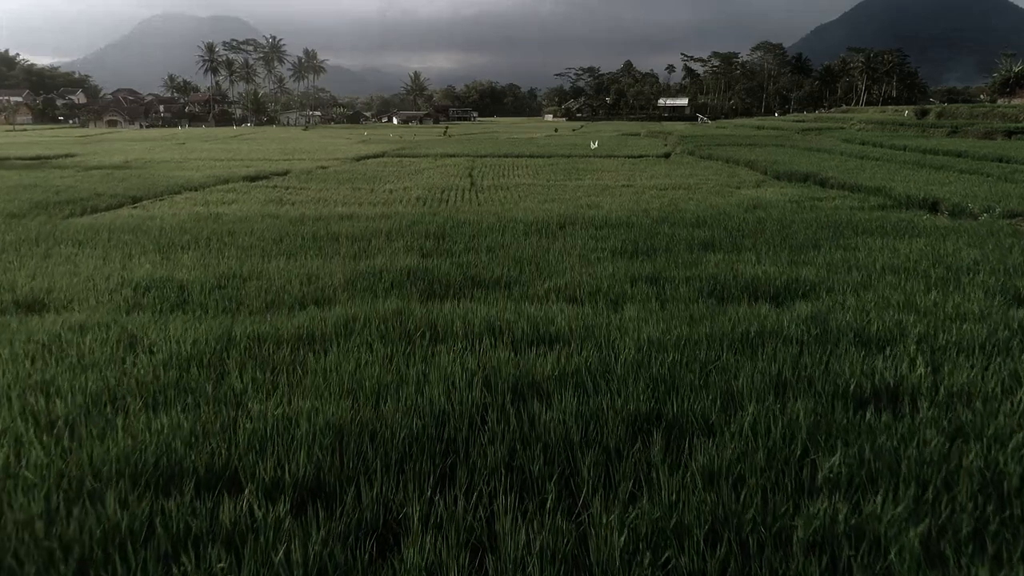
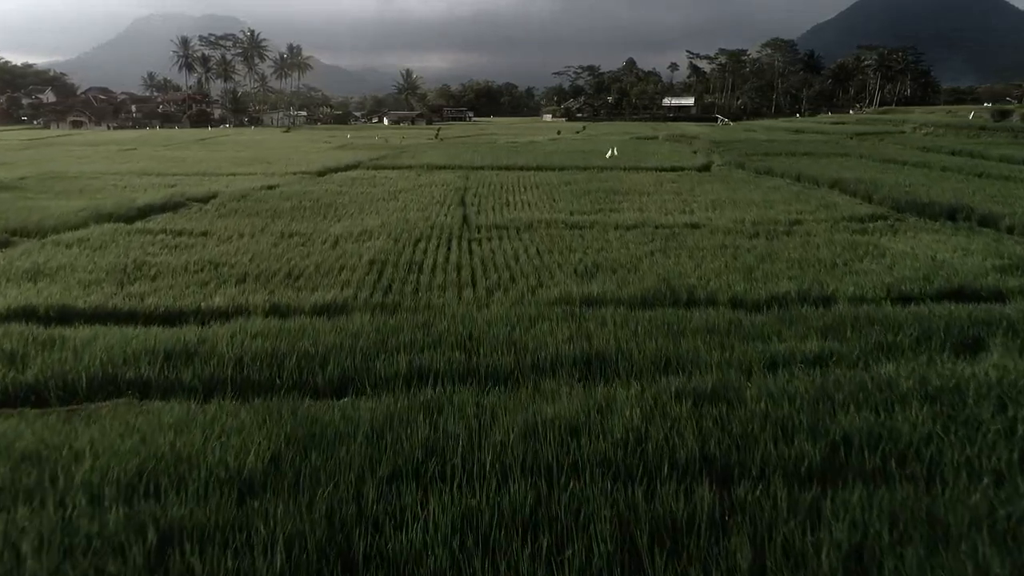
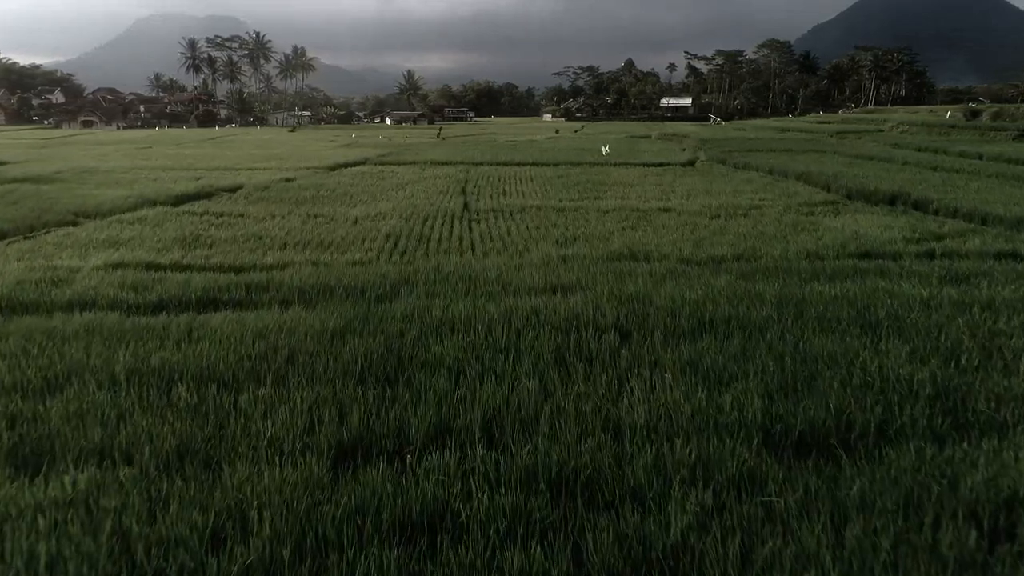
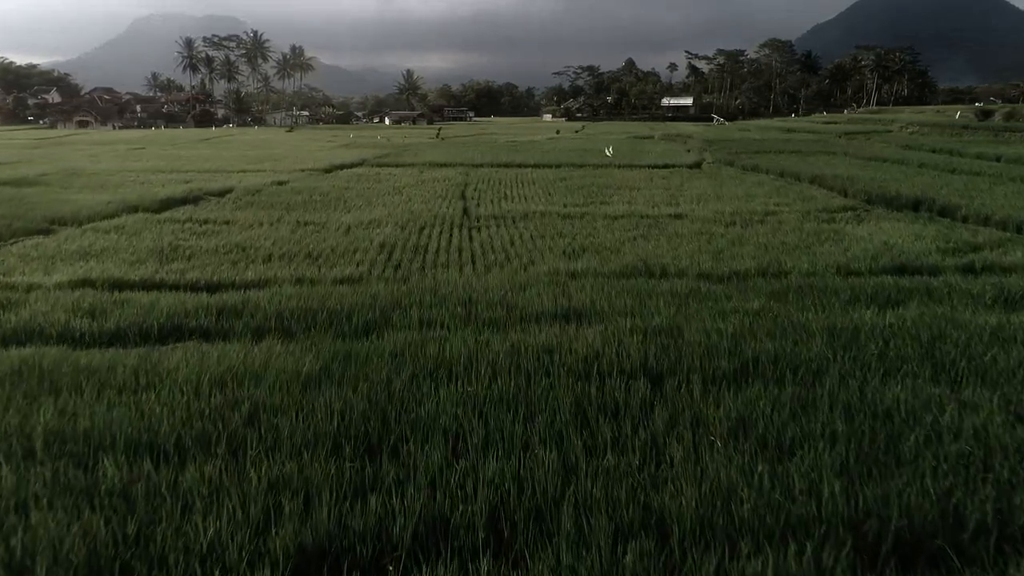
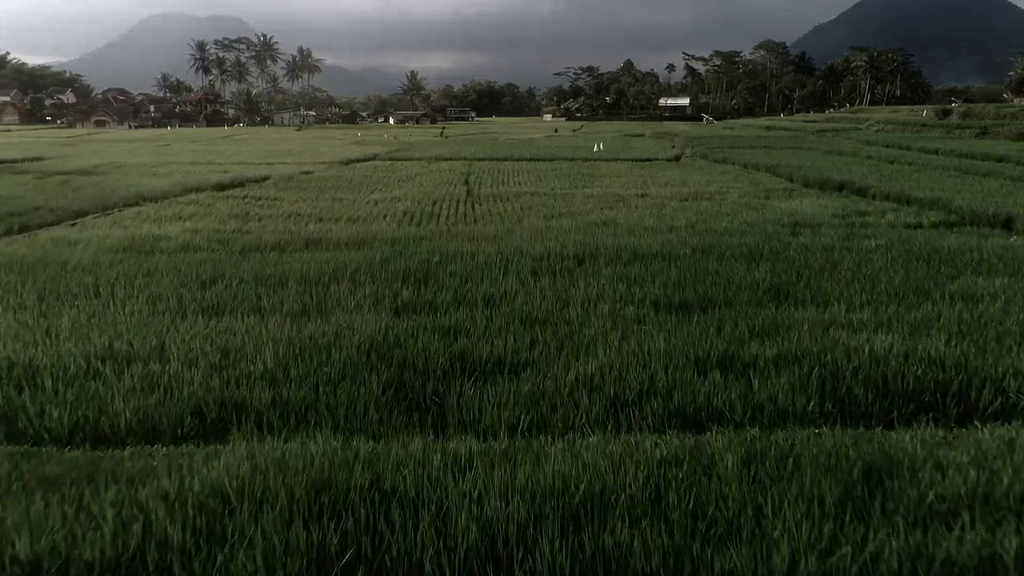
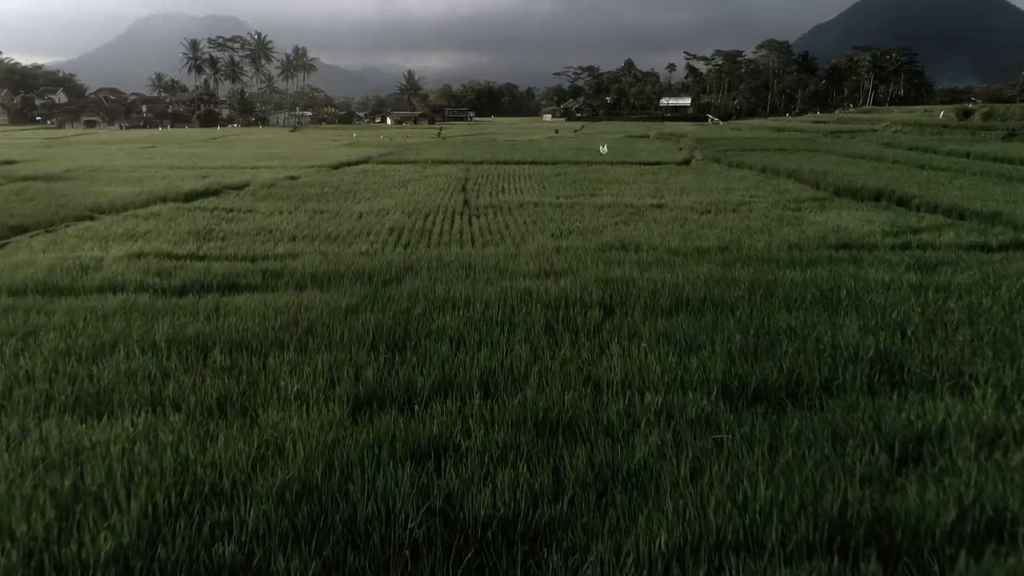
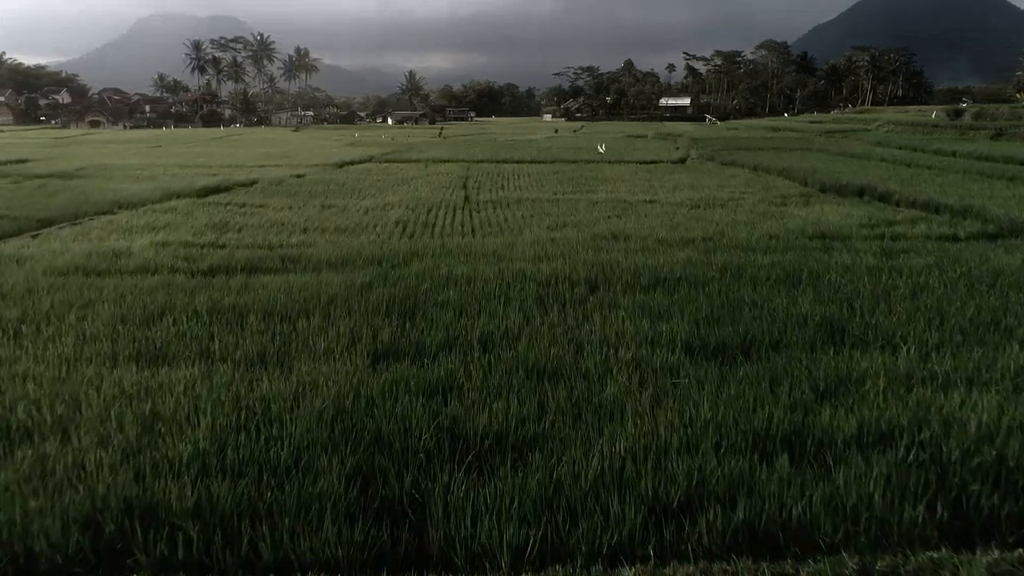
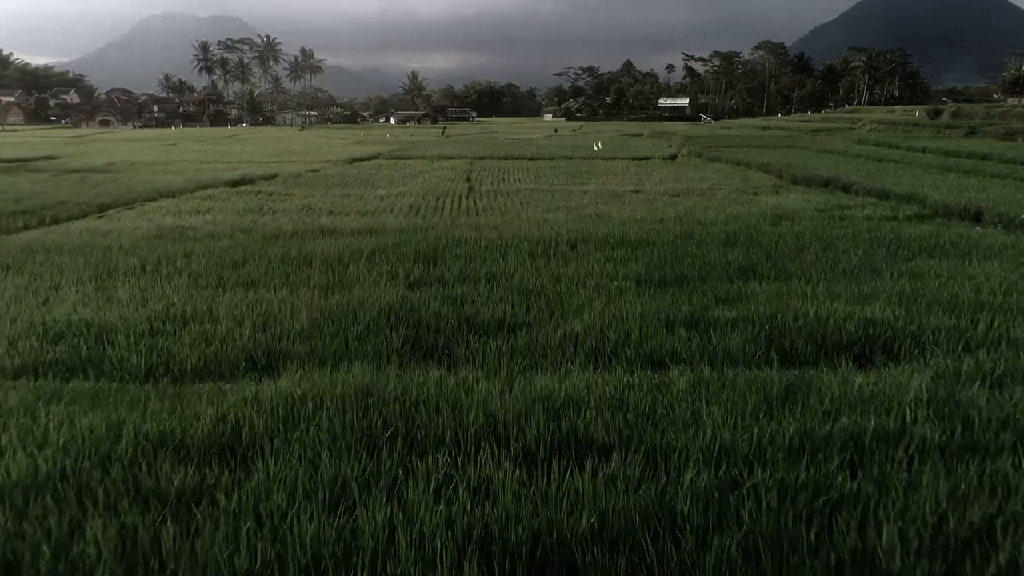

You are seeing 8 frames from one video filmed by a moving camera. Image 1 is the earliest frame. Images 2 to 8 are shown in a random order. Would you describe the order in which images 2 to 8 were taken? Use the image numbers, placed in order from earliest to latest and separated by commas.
8, 5, 7, 6, 3, 4, 2
